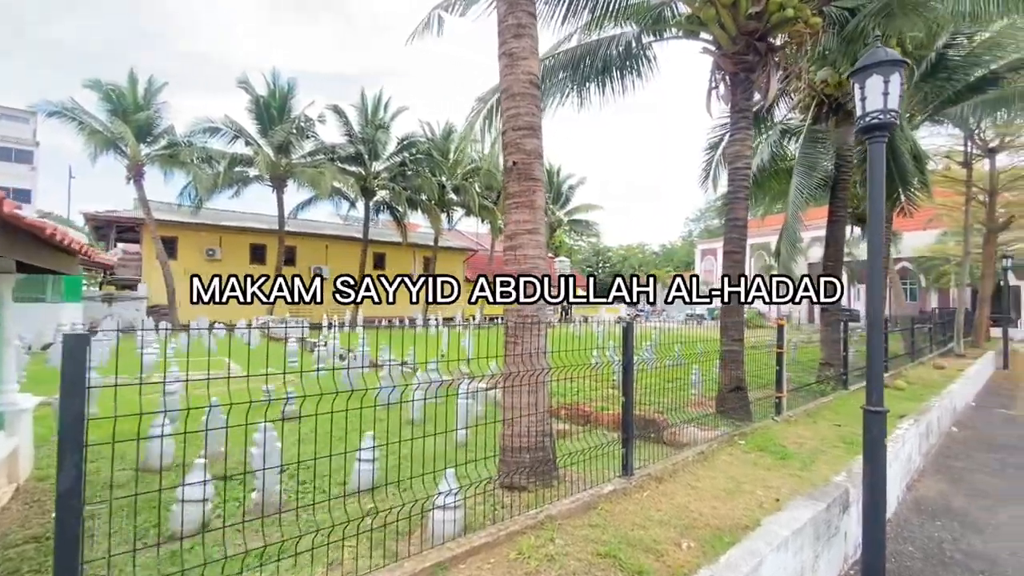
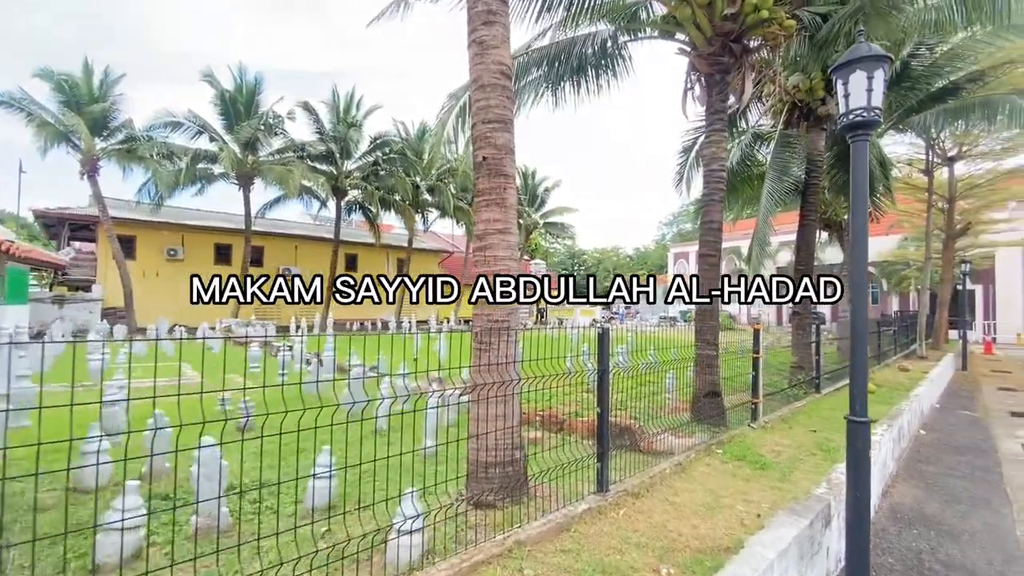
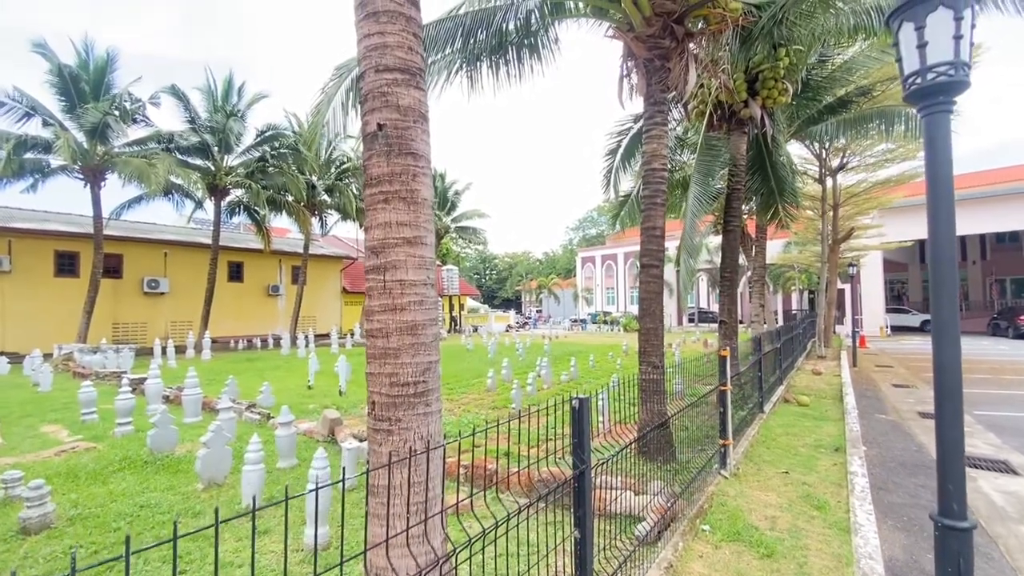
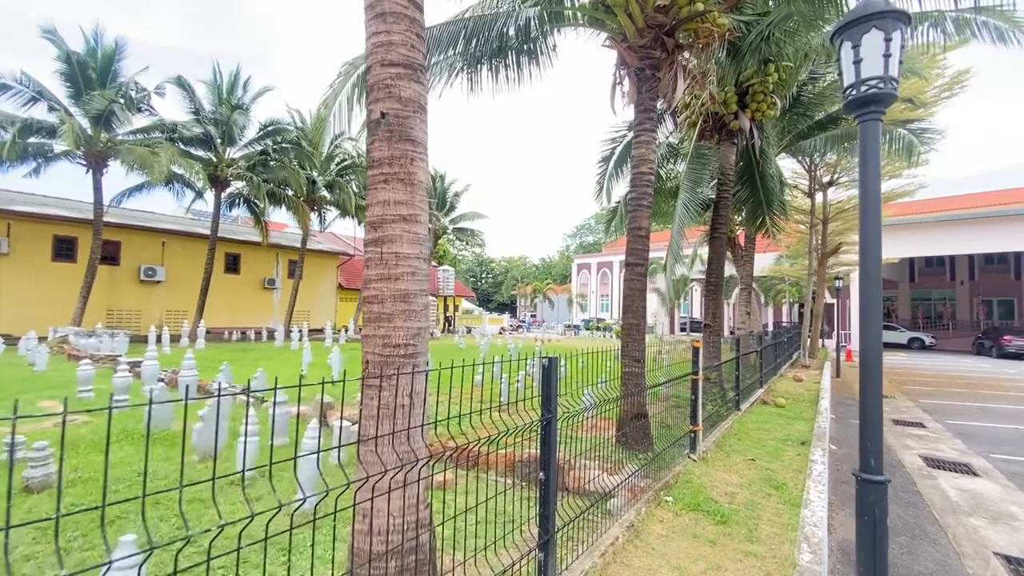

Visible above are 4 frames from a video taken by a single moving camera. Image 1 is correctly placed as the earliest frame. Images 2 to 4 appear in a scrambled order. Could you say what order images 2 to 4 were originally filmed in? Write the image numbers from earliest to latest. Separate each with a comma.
2, 4, 3
